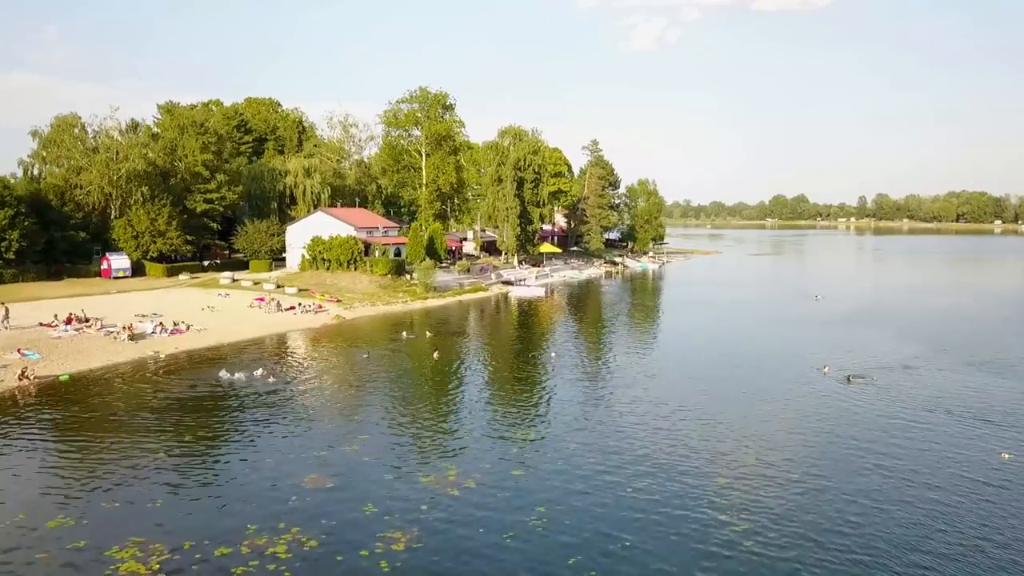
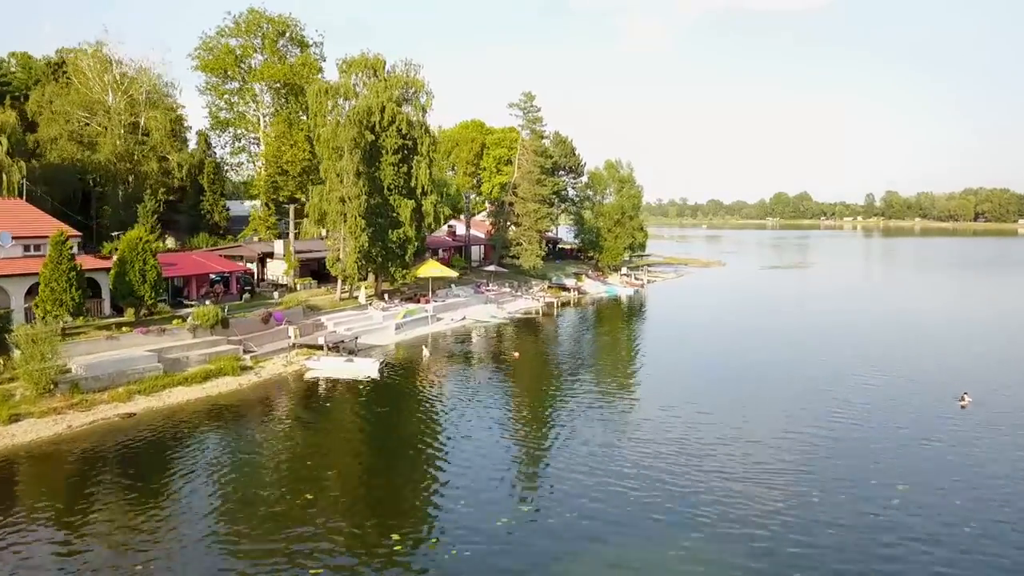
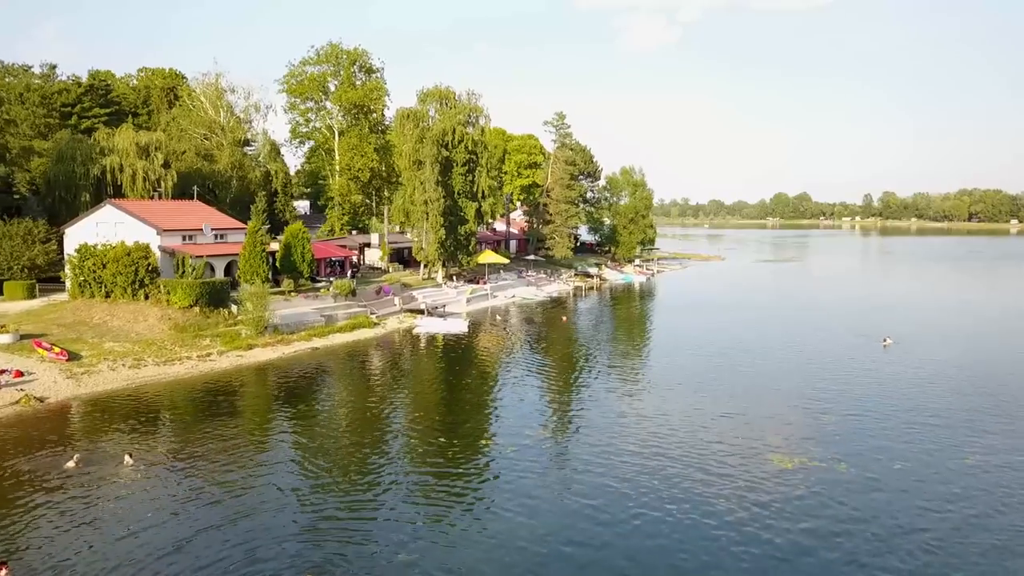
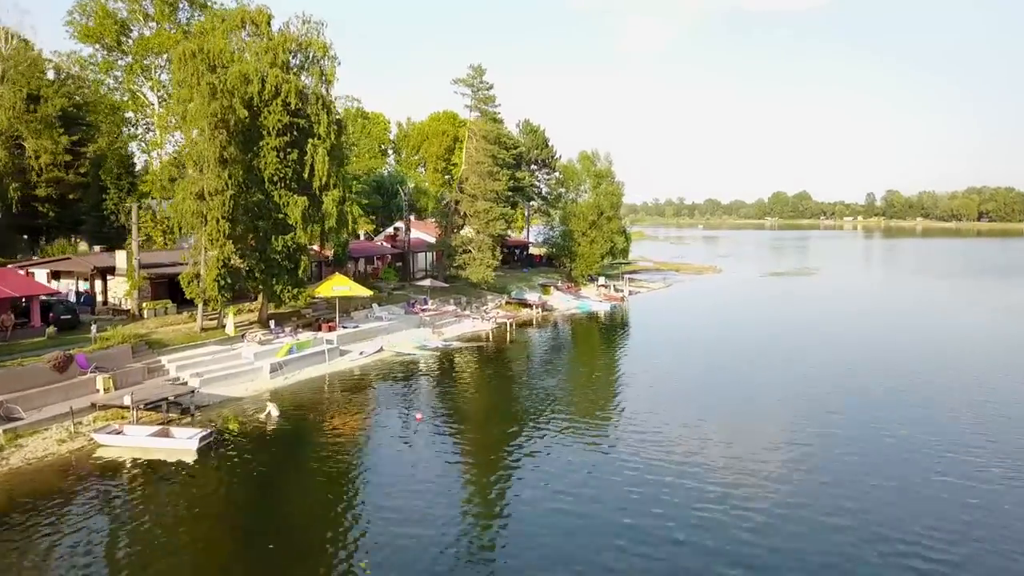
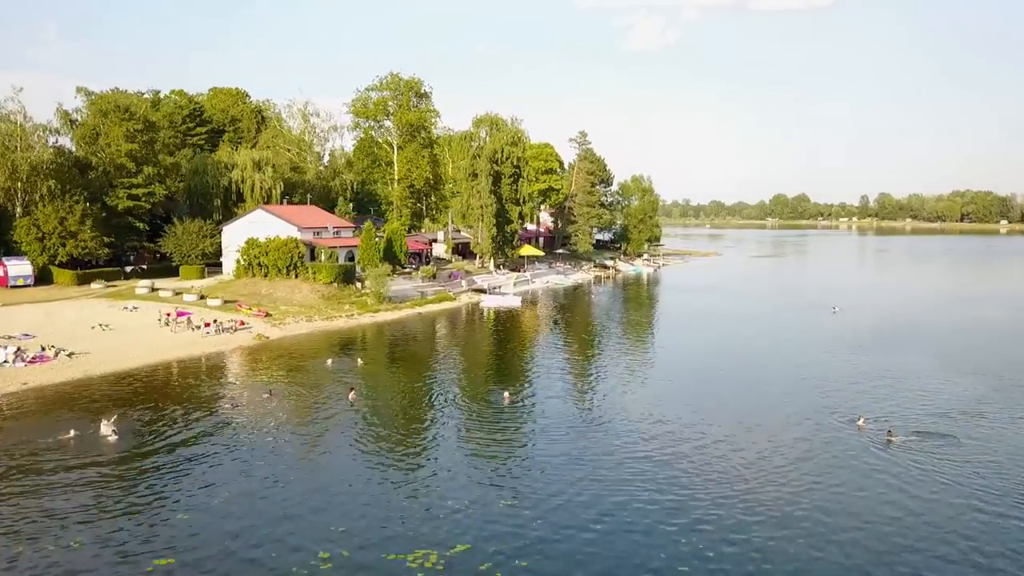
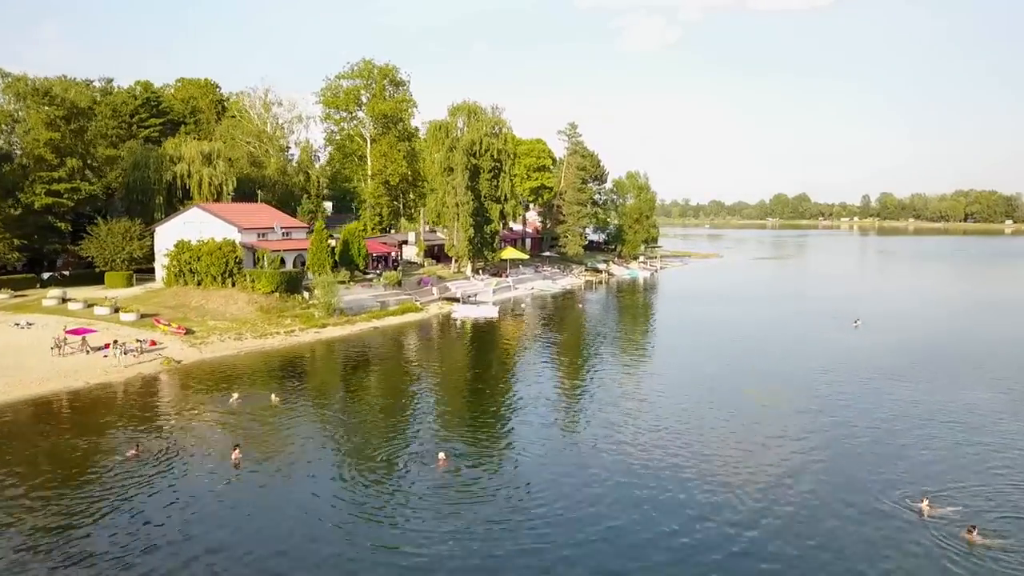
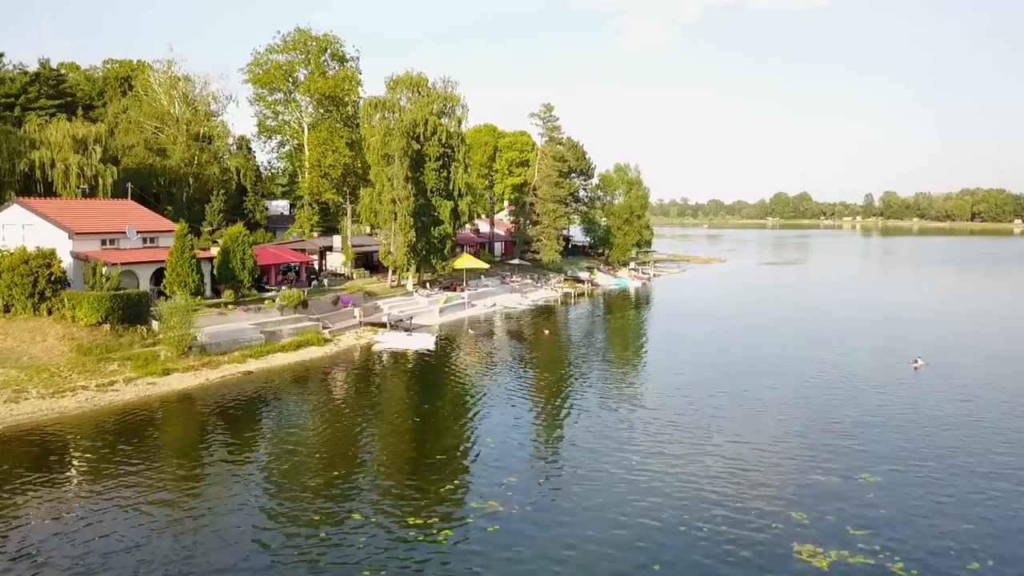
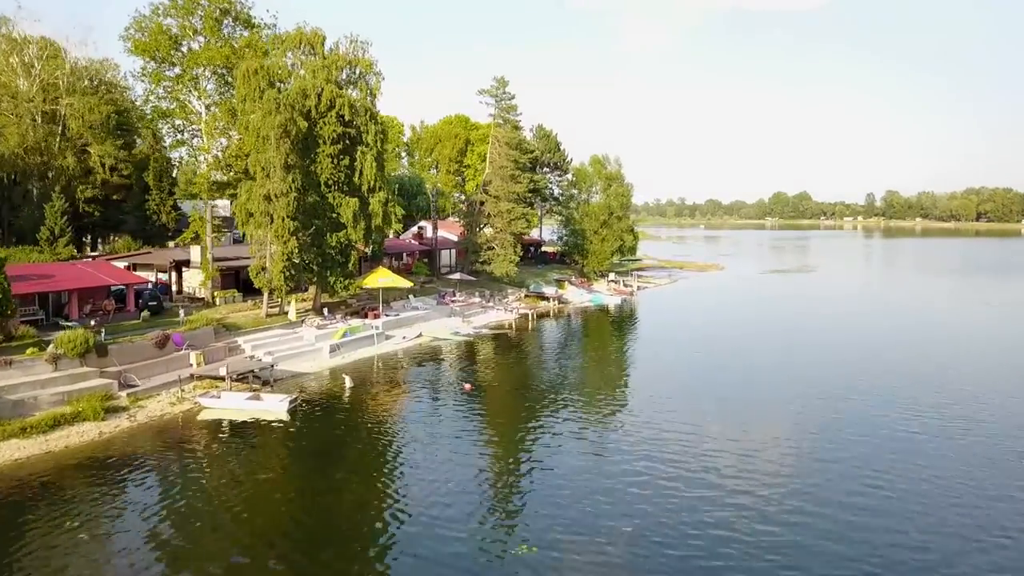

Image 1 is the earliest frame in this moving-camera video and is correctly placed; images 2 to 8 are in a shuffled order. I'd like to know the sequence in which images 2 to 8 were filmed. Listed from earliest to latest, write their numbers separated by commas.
5, 6, 3, 7, 2, 8, 4
